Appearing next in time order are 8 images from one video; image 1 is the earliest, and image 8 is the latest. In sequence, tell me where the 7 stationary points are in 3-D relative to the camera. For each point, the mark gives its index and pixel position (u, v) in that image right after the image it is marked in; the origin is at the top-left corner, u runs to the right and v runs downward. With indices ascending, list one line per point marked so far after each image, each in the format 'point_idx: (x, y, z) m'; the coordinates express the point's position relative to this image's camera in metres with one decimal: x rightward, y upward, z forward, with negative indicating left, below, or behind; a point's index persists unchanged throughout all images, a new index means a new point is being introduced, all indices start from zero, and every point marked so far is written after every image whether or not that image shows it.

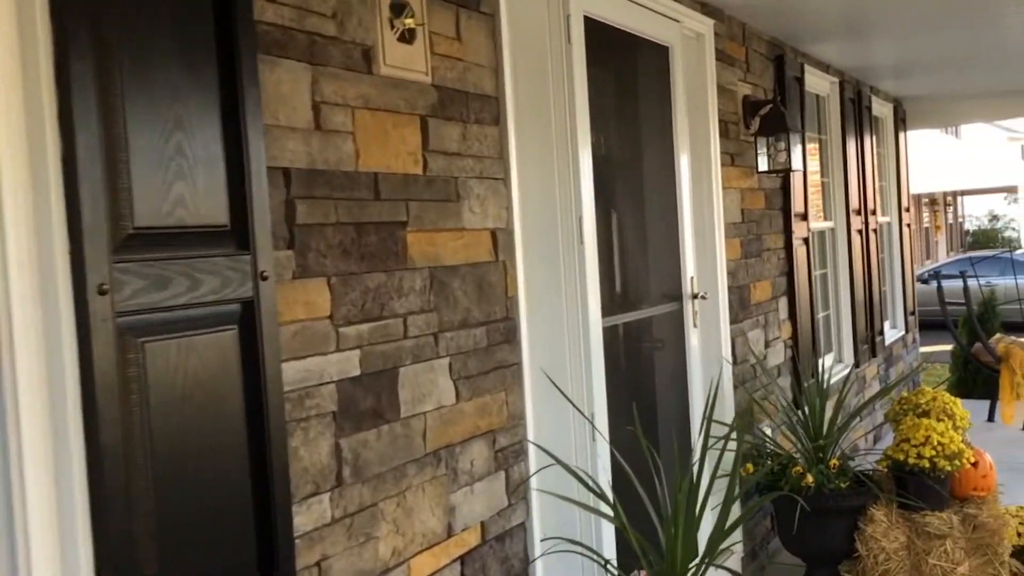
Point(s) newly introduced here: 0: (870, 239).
0: (+2.3, +0.3, +5.9) m
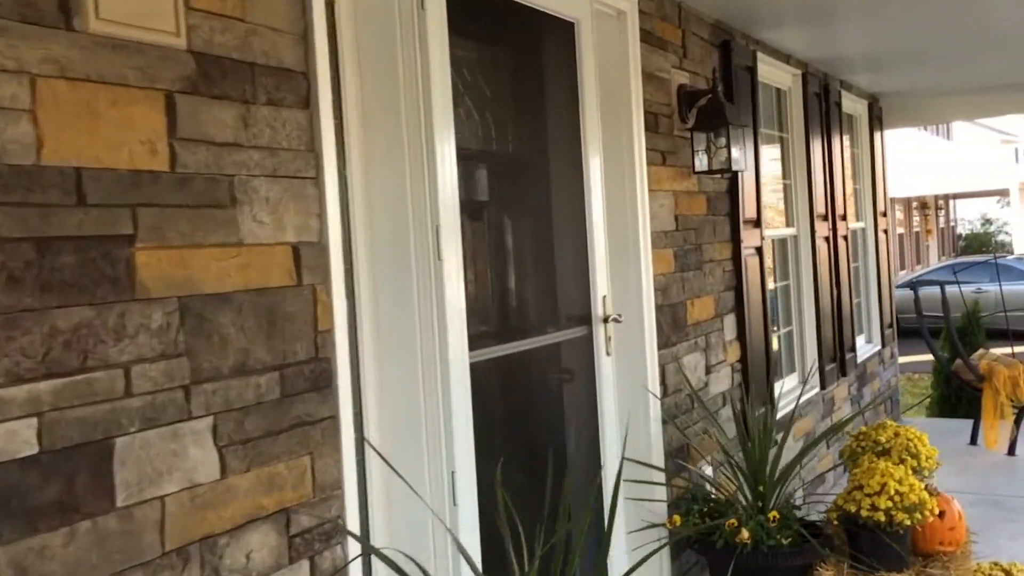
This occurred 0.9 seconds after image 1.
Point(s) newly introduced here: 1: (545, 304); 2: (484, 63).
0: (+1.9, +0.2, +5.4) m
1: (+0.1, 0.0, +2.7) m
2: (-0.1, +0.6, +2.5) m
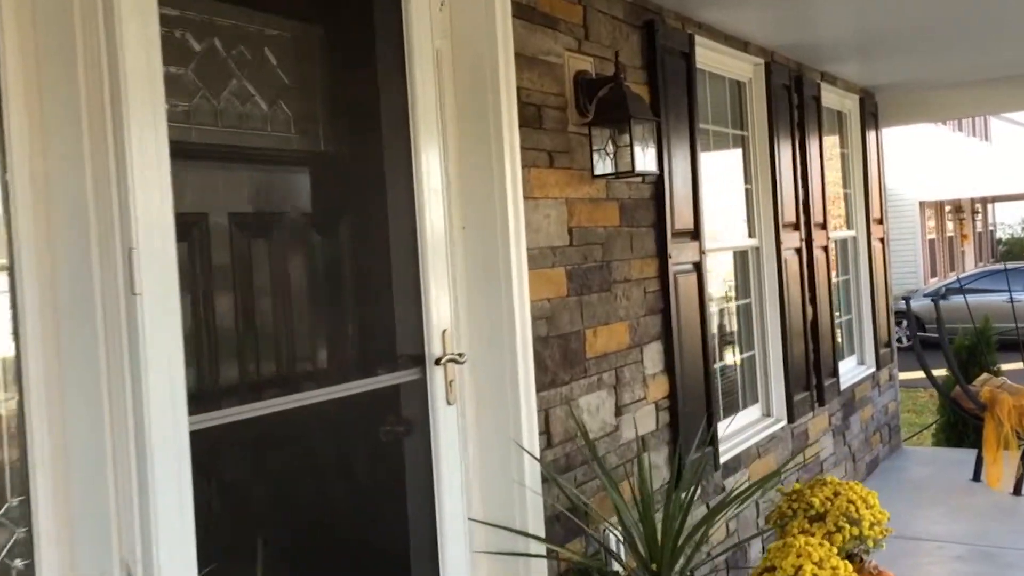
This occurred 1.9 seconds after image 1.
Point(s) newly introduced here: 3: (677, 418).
0: (+1.6, +0.1, +4.8) m
1: (-0.3, -0.1, +2.2) m
2: (-0.5, +0.5, +2.0) m
3: (+0.6, -0.5, +3.3) m
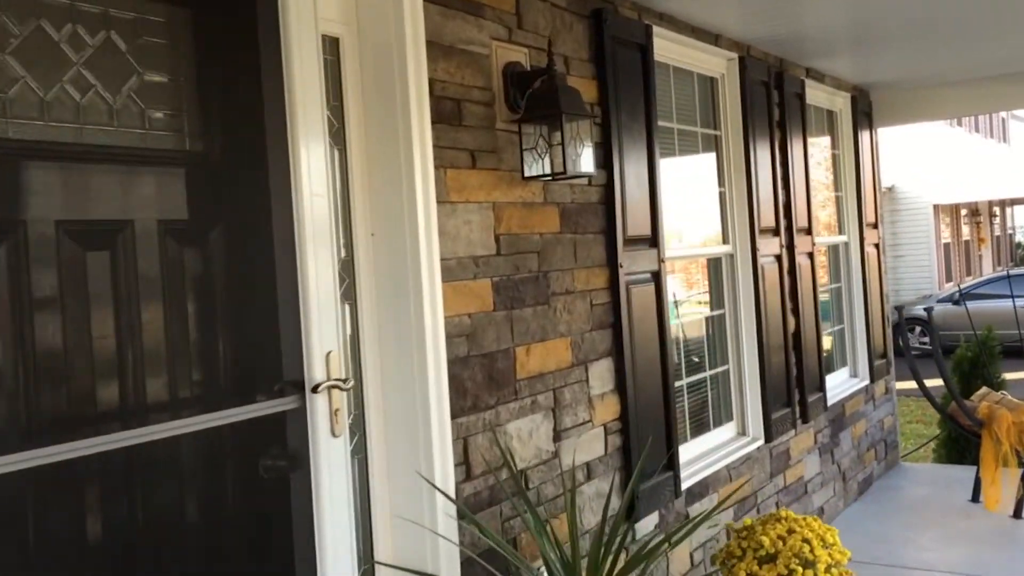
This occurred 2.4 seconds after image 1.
0: (+1.4, +0.1, +4.5) m
1: (-0.6, -0.2, +1.9) m
2: (-0.7, +0.5, +1.8) m
3: (+0.4, -0.5, +3.0) m
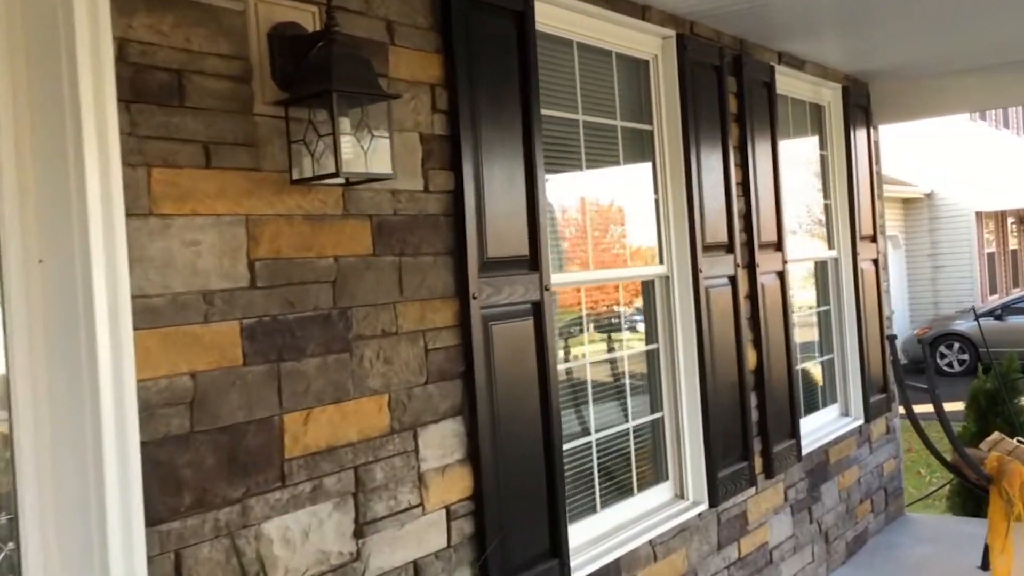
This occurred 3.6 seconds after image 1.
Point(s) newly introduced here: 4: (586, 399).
0: (+1.0, 0.0, +3.8) m
1: (-1.0, -0.2, +1.3) m
2: (-1.2, +0.4, +1.1) m
3: (-0.1, -0.6, +2.3) m
4: (+0.2, -0.3, +2.9) m
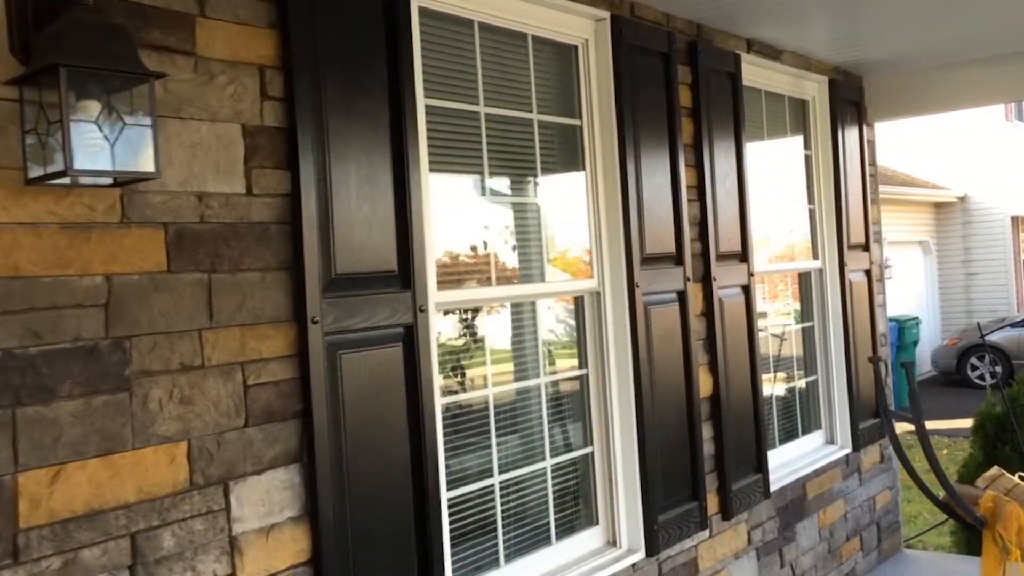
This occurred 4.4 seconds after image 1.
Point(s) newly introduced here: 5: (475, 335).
0: (+0.8, -0.1, +3.3) m
1: (-1.4, -0.3, +0.9) m
2: (-1.6, +0.4, +0.8) m
3: (-0.4, -0.6, +1.9) m
4: (-0.1, -0.4, +2.5) m
5: (-0.1, -0.1, +2.5) m
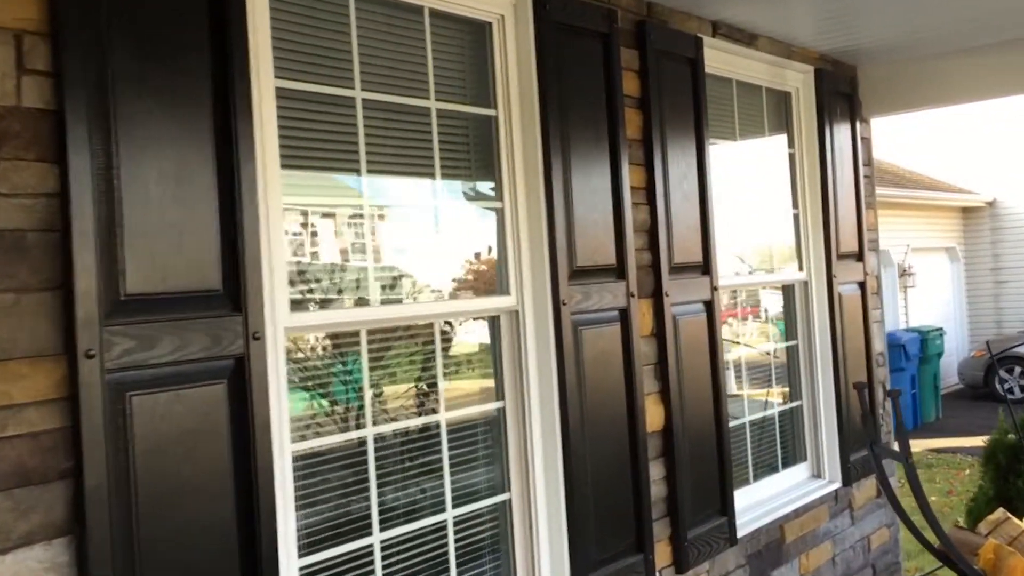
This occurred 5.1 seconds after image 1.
0: (+0.5, -0.1, +2.9) m
1: (-1.7, -0.3, +0.6) m
2: (-1.9, +0.4, +0.4) m
3: (-0.7, -0.7, +1.5) m
4: (-0.3, -0.4, +2.1) m
5: (-0.4, -0.2, +2.1) m
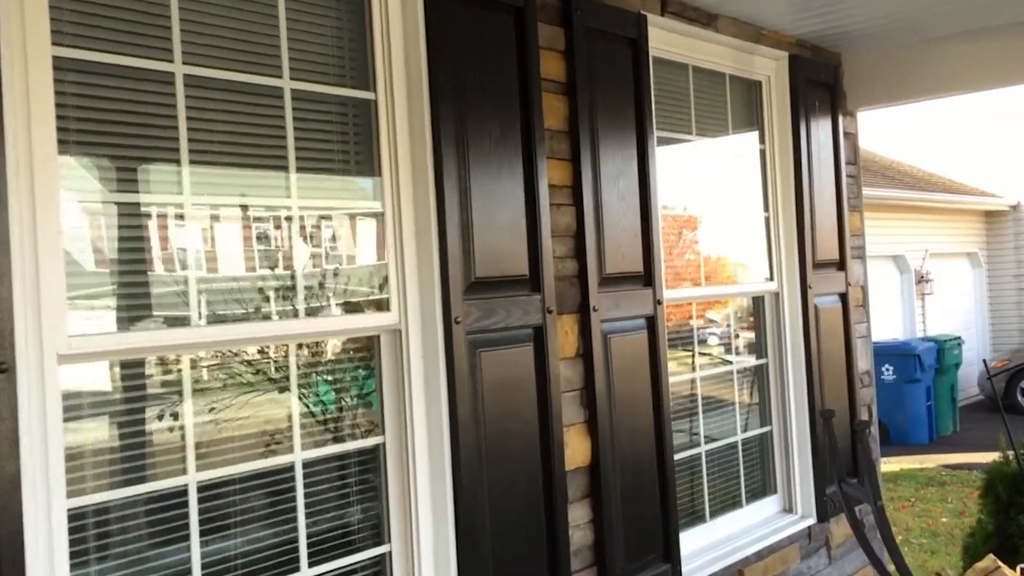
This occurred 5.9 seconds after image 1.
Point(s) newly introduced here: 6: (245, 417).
0: (+0.3, -0.2, +2.5) m
1: (-2.0, -0.3, +0.2) m
2: (-2.2, +0.3, +0.1) m
3: (-0.9, -0.7, +1.1) m
4: (-0.6, -0.5, +1.7) m
5: (-0.6, -0.2, +1.7) m
6: (-0.5, -0.3, +1.8) m
